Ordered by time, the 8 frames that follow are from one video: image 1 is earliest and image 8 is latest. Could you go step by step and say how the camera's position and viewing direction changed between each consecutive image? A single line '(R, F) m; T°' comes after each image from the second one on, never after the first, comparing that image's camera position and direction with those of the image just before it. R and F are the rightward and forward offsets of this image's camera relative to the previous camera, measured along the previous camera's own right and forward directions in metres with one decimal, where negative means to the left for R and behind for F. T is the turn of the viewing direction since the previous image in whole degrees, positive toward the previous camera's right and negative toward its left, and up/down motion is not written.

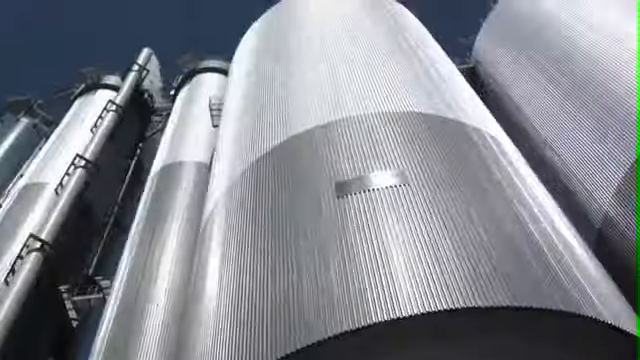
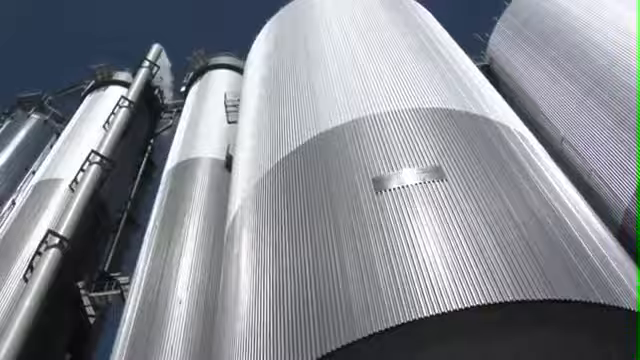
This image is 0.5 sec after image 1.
(-0.6, 0.0) m; 0°
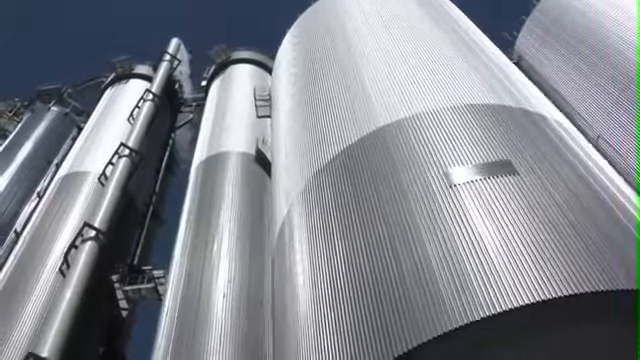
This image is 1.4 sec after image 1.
(-1.3, 0.0) m; +1°
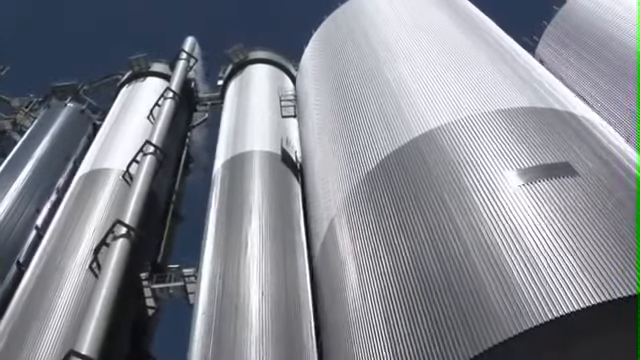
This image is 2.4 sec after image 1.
(-1.3, 0.0) m; +1°
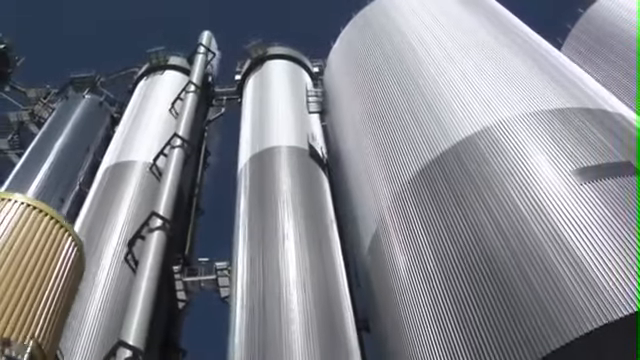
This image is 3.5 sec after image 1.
(-1.4, -0.1) m; +1°
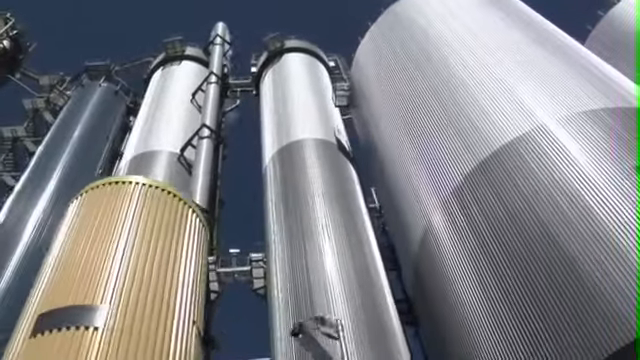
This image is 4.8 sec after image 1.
(-1.7, 0.0) m; +2°
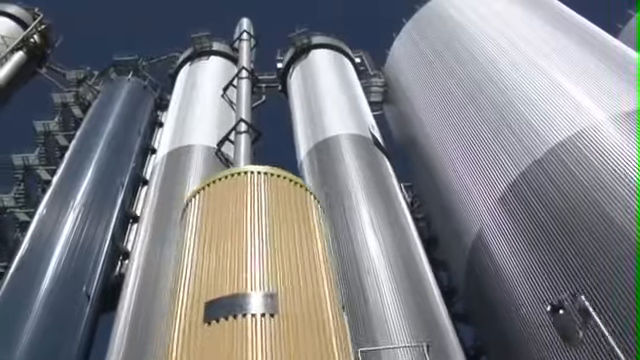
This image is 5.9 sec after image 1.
(-1.4, -0.1) m; 0°
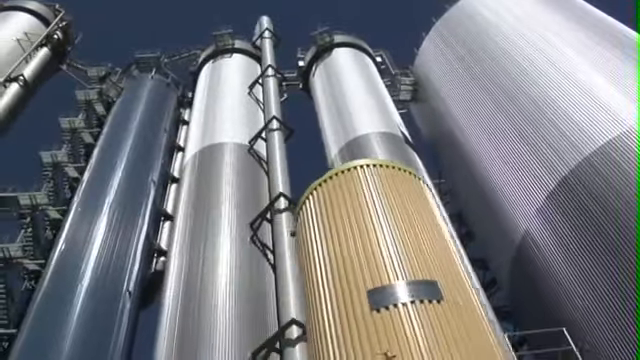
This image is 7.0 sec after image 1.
(-1.4, 0.0) m; +1°
